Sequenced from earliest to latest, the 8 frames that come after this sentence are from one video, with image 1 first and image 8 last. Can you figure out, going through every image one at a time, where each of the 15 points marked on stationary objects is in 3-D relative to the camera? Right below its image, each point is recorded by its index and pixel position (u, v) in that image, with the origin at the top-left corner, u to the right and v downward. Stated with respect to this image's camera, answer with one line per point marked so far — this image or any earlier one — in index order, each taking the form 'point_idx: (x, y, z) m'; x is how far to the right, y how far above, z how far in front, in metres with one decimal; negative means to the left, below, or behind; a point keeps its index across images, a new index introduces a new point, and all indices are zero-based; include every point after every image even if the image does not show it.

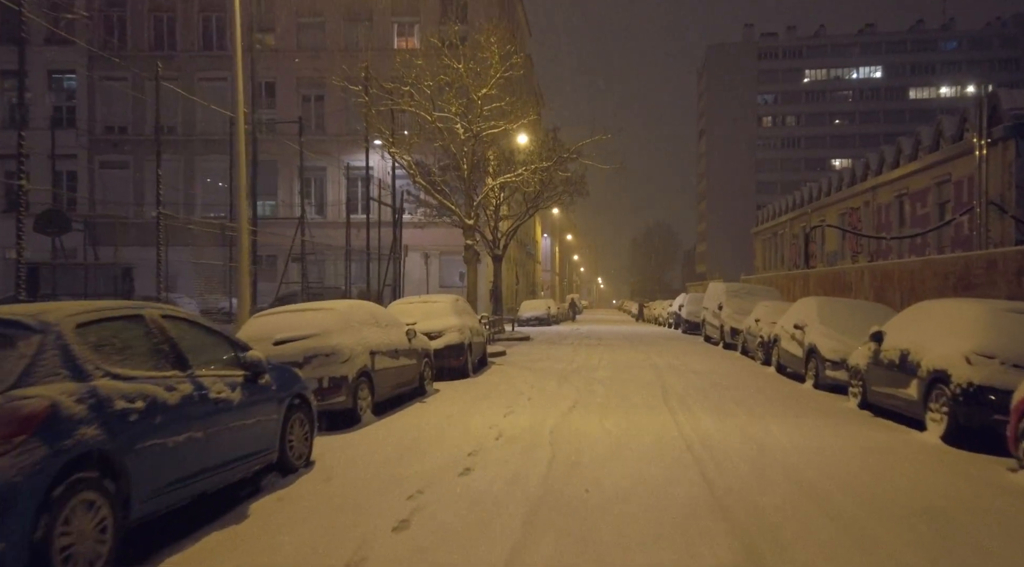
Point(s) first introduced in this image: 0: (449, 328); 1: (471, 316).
0: (-1.3, -0.9, +14.2) m
1: (-1.0, -0.8, +15.9) m
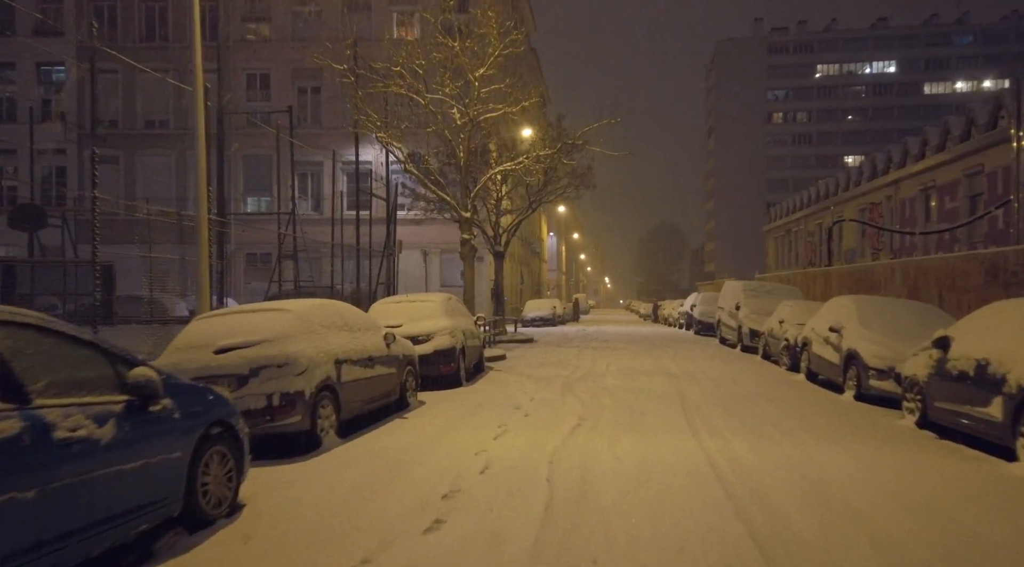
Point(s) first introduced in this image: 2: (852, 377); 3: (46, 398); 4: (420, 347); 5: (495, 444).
0: (-1.3, -0.9, +12.6) m
1: (-1.0, -0.7, +14.3) m
2: (+5.8, -1.6, +11.9) m
3: (-2.6, -0.6, +3.9) m
4: (-1.6, -1.2, +12.4) m
5: (-0.2, -1.9, +8.0) m
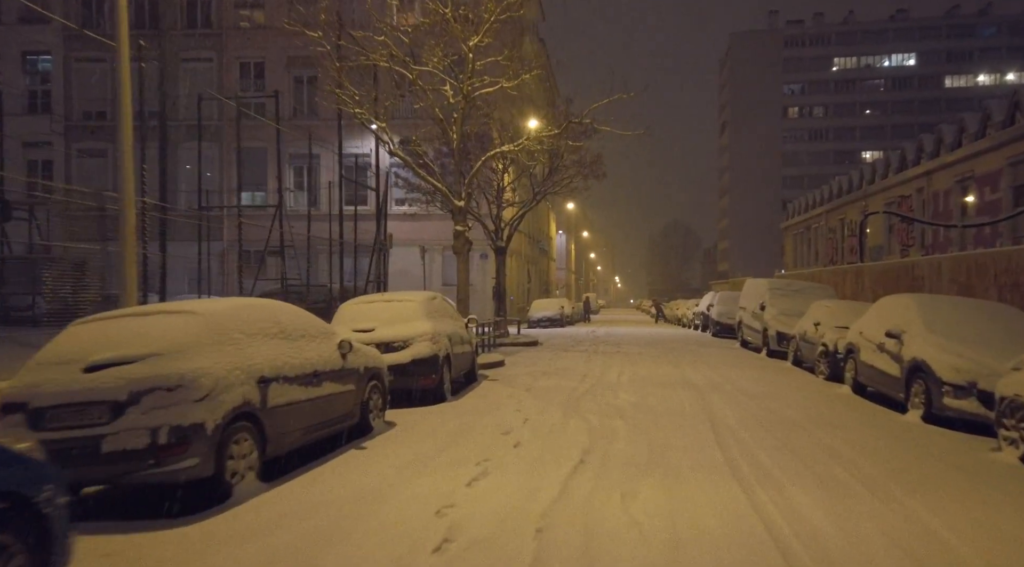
0: (-1.4, -0.8, +10.6) m
1: (-1.1, -0.7, +12.2) m
2: (+5.7, -1.6, +9.8) m
3: (-2.8, -0.6, +1.9) m
4: (-1.7, -1.1, +10.4) m
5: (-0.4, -1.8, +6.0) m
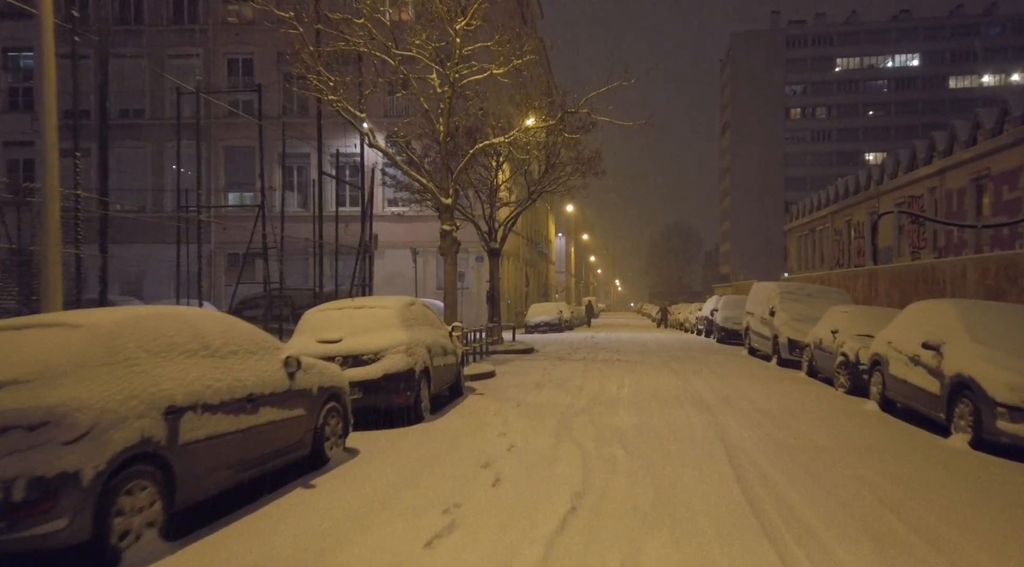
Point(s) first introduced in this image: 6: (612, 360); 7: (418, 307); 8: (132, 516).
0: (-1.6, -0.9, +9.3) m
1: (-1.3, -0.7, +11.0) m
2: (+5.5, -1.6, +8.5) m
3: (-3.0, -0.6, +0.6) m
4: (-1.9, -1.2, +9.1) m
5: (-0.6, -1.9, +4.7) m
6: (+2.8, -2.2, +19.5) m
7: (-1.5, -0.4, +10.7) m
8: (-2.5, -1.5, +4.6) m
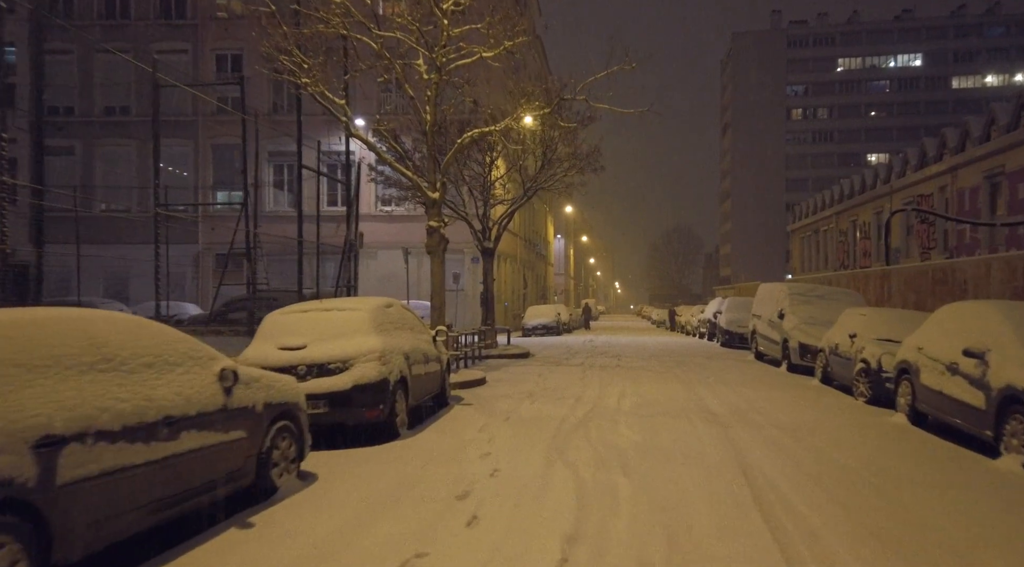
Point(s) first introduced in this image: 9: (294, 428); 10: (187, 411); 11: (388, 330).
0: (-1.8, -0.9, +8.3) m
1: (-1.4, -0.7, +9.9) m
2: (+5.4, -1.6, +7.4) m
3: (-3.2, -0.6, -0.5) m
4: (-2.1, -1.1, +8.0) m
5: (-0.7, -1.8, +3.6) m
6: (+2.7, -2.2, +18.4) m
7: (-1.6, -0.3, +9.6) m
8: (-2.7, -1.5, +3.5) m
9: (-2.0, -1.3, +6.4) m
10: (-2.3, -0.9, +5.0) m
11: (-1.6, -0.6, +9.0) m
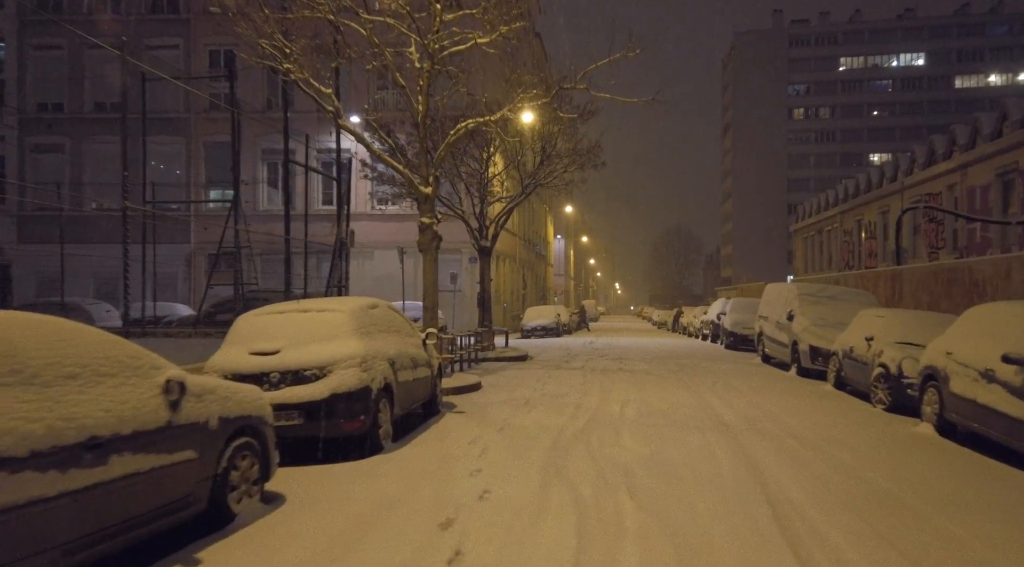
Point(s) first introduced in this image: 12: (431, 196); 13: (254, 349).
0: (-1.9, -0.8, +7.5) m
1: (-1.5, -0.7, +9.1) m
2: (+5.3, -1.6, +6.7) m
3: (-3.2, -0.5, -1.2) m
4: (-2.2, -1.1, +7.3) m
5: (-0.8, -1.8, +2.9) m
6: (+2.6, -2.2, +17.7) m
7: (-1.7, -0.3, +8.9) m
8: (-2.7, -1.5, +2.8) m
9: (-2.1, -1.3, +5.7) m
10: (-2.4, -0.9, +4.3) m
11: (-1.7, -0.6, +8.3) m
12: (-1.6, +1.8, +13.8) m
13: (-2.8, -0.7, +7.6) m
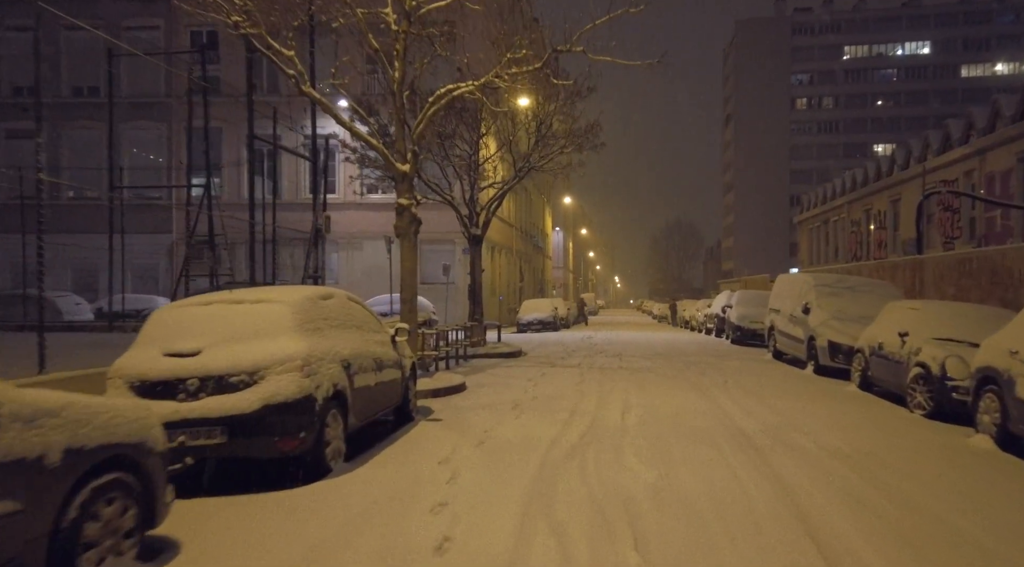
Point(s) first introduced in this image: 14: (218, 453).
0: (-2.1, -0.7, +6.1) m
1: (-1.7, -0.5, +7.7) m
2: (+5.1, -1.5, +5.2) m
3: (-3.4, -0.5, -2.7) m
4: (-2.4, -1.0, +5.8) m
5: (-1.0, -1.7, +1.4) m
6: (+2.4, -1.9, +16.2) m
7: (-1.9, -0.2, +7.4) m
8: (-2.9, -1.4, +1.3) m
9: (-2.3, -1.2, +4.2) m
10: (-2.6, -0.8, +2.8) m
11: (-1.9, -0.5, +6.8) m
12: (-1.8, +2.0, +12.3) m
13: (-3.0, -0.6, +6.2) m
14: (-2.5, -1.4, +5.8) m
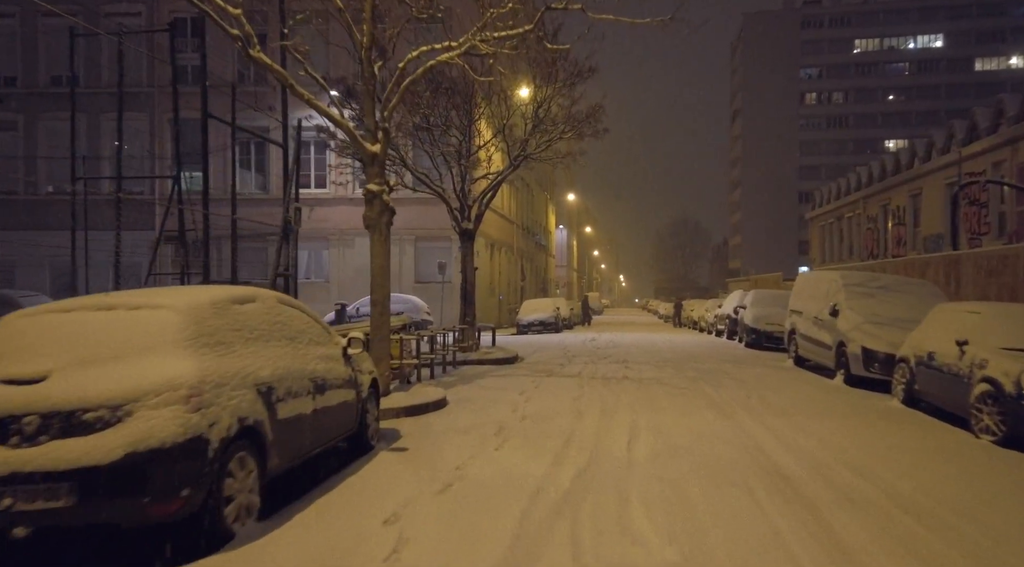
0: (-2.3, -0.7, +4.4) m
1: (-1.9, -0.5, +6.0) m
2: (+4.9, -1.5, +3.5) m
3: (-3.7, -0.5, -4.4) m
4: (-2.6, -1.0, +4.2) m
5: (-1.2, -1.7, -0.3) m
6: (+2.2, -1.9, +14.5) m
7: (-2.1, -0.2, +5.8) m
8: (-3.2, -1.4, -0.3) m
9: (-2.5, -1.2, +2.5) m
10: (-2.9, -0.8, +1.2) m
11: (-2.1, -0.4, +5.1) m
12: (-2.0, +2.0, +10.6) m
13: (-3.3, -0.6, +4.5) m
14: (-2.7, -1.4, +4.2) m
